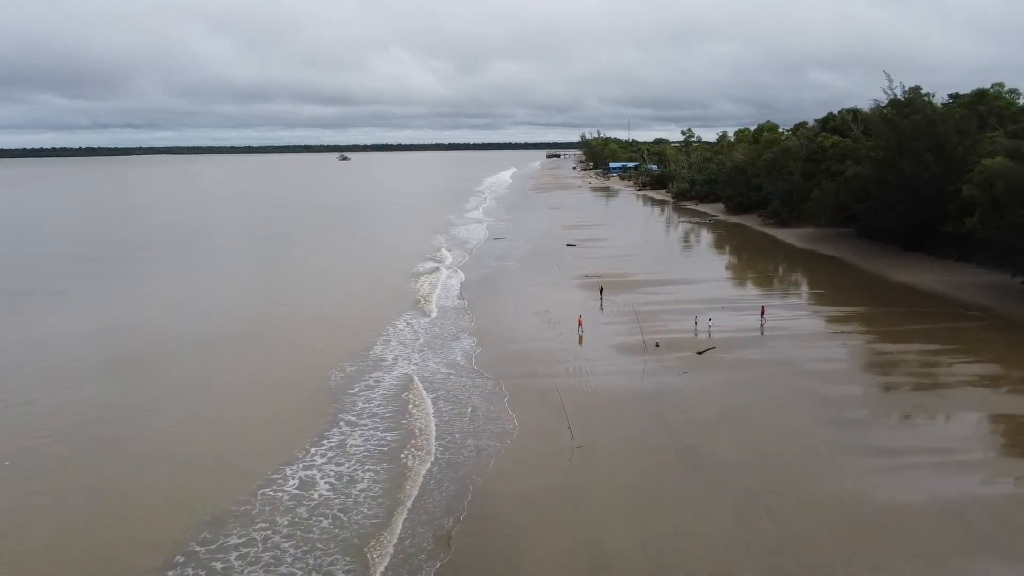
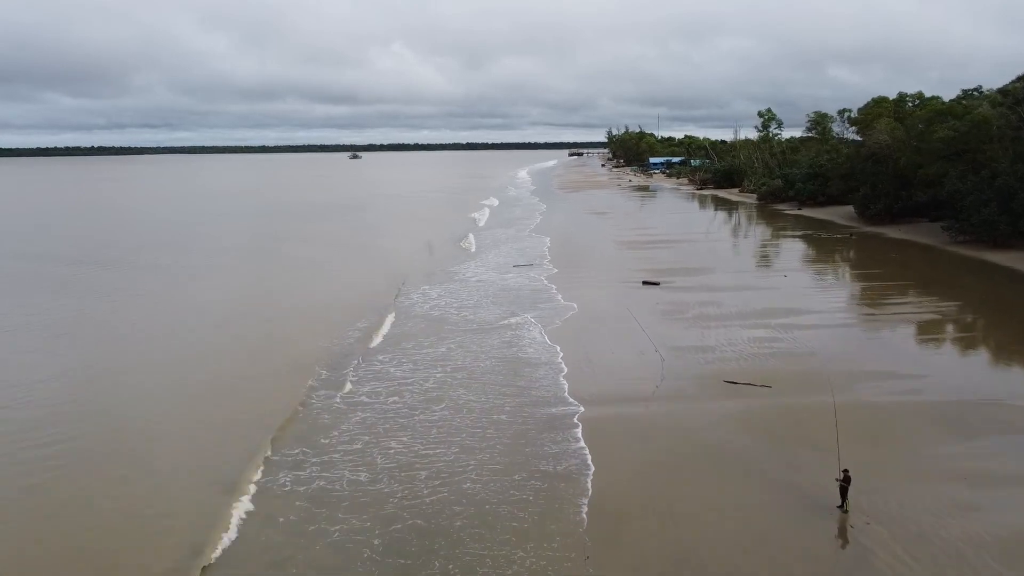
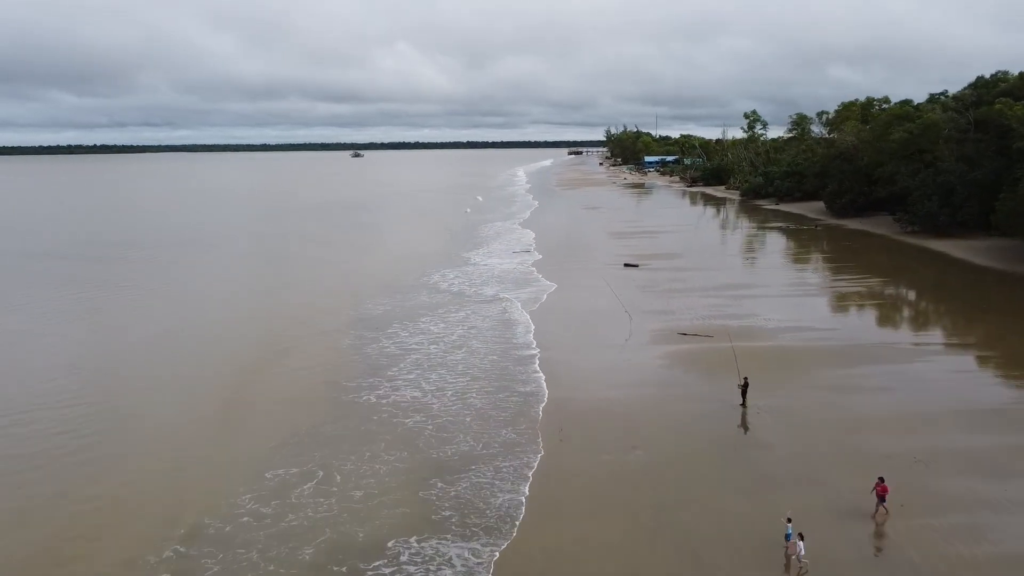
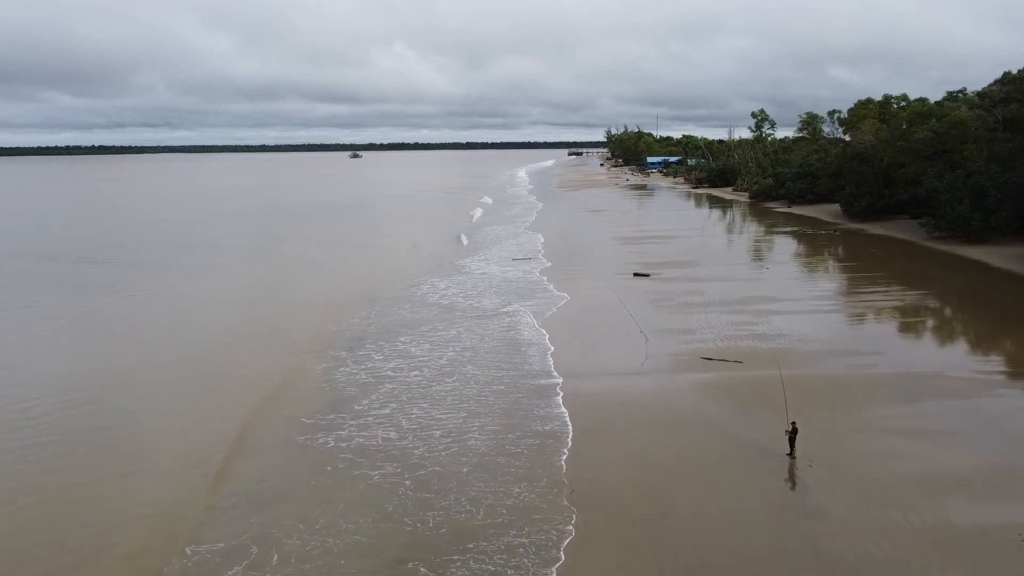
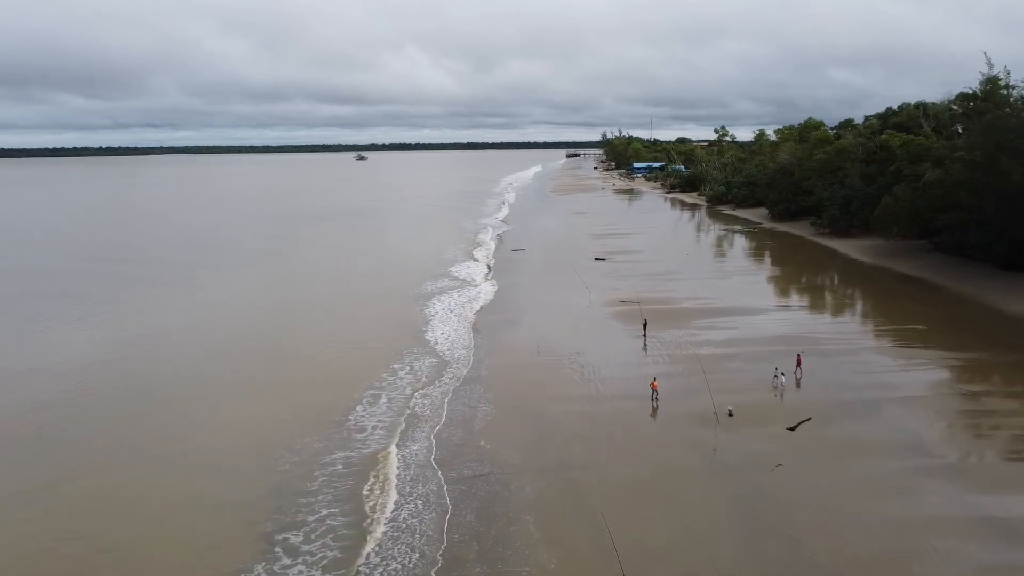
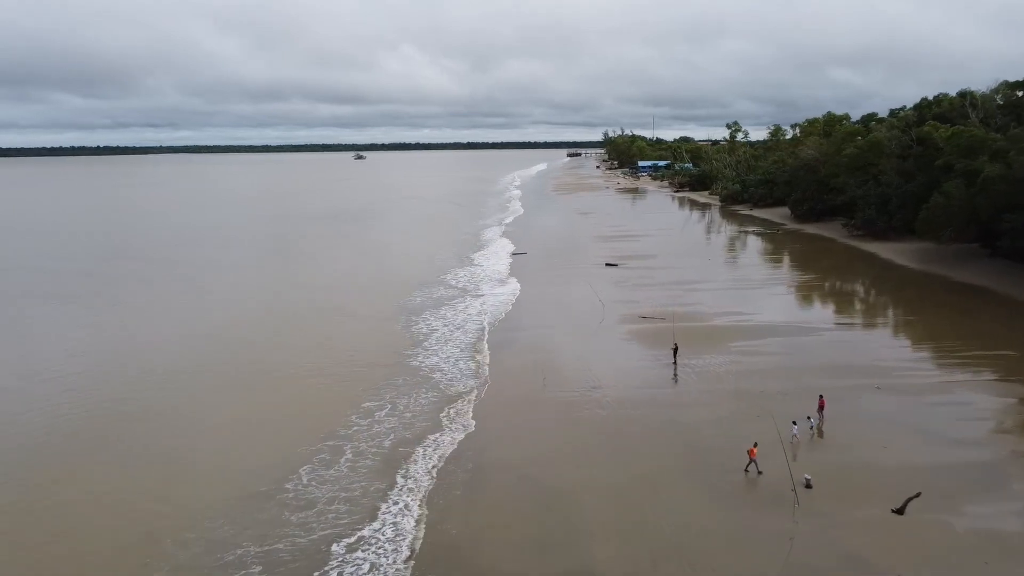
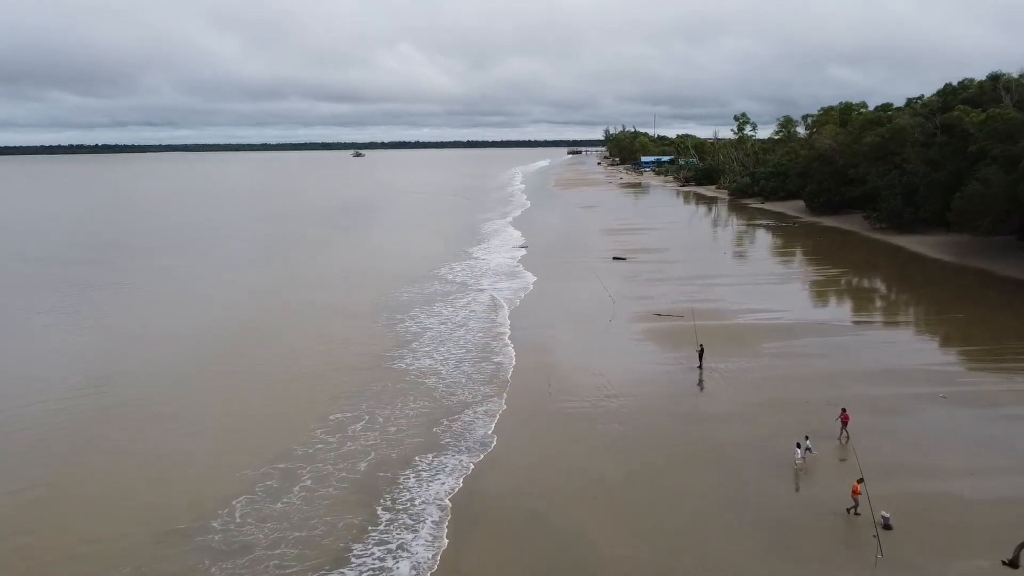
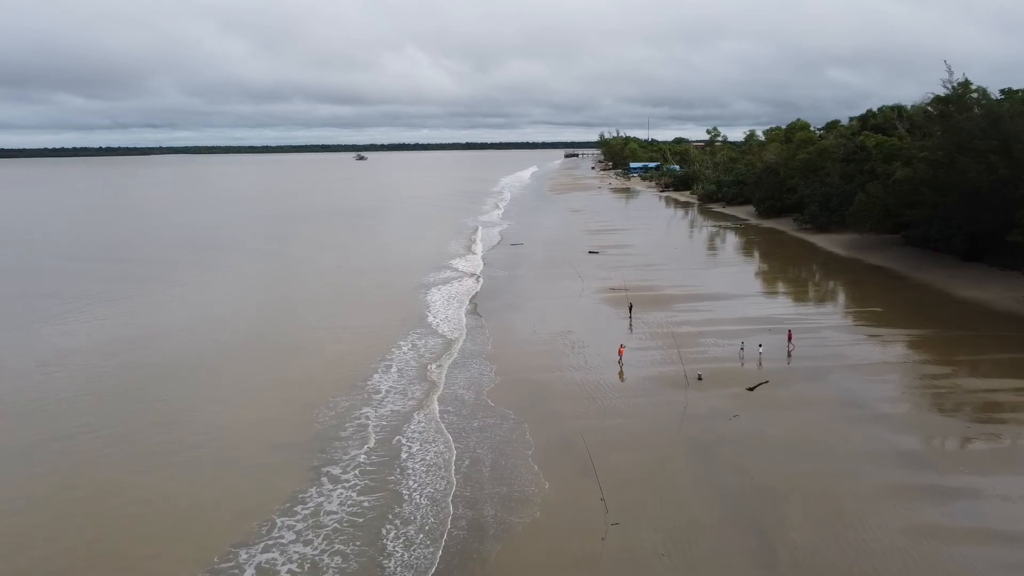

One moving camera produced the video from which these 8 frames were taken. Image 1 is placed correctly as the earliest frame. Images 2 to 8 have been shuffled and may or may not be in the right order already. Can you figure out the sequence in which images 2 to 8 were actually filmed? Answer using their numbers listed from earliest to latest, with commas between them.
8, 5, 6, 7, 3, 4, 2
